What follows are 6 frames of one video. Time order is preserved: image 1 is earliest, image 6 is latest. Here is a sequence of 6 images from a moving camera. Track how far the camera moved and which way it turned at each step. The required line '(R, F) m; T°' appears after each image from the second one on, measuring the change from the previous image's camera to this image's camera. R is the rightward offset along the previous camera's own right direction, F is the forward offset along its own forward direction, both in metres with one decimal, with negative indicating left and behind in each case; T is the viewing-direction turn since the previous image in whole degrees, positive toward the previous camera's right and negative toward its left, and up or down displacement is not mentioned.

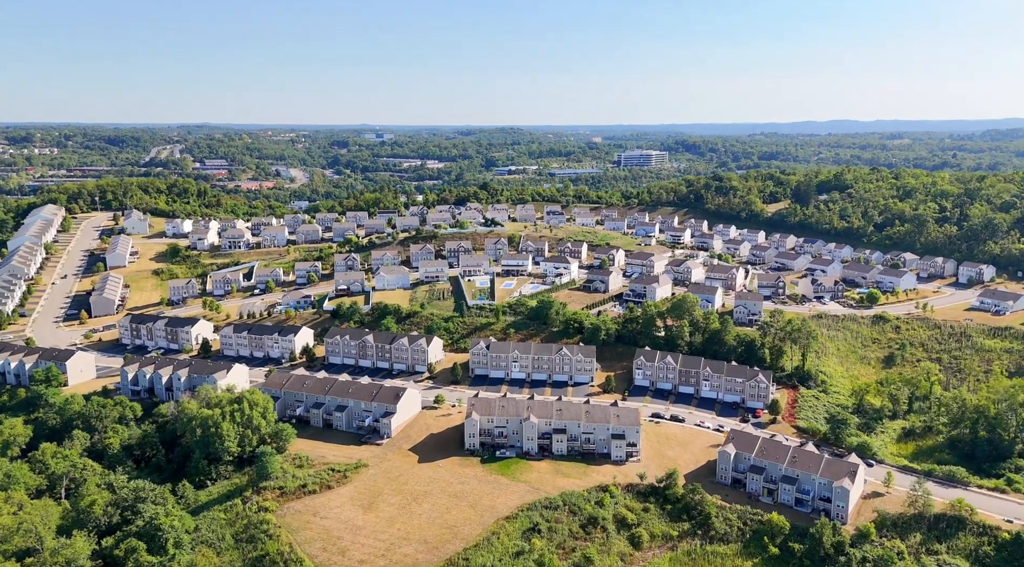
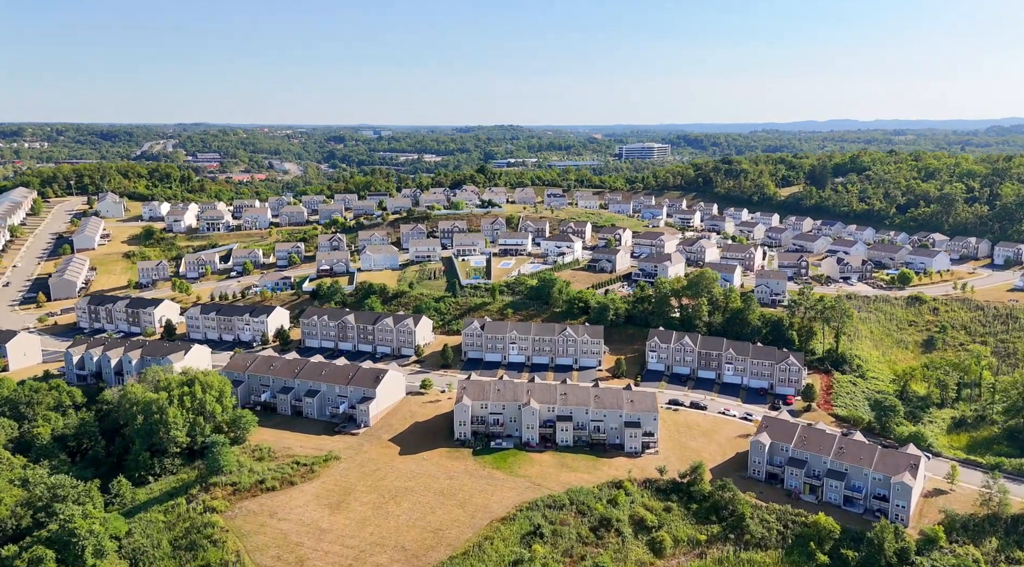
(+0.2, +9.7) m; 0°
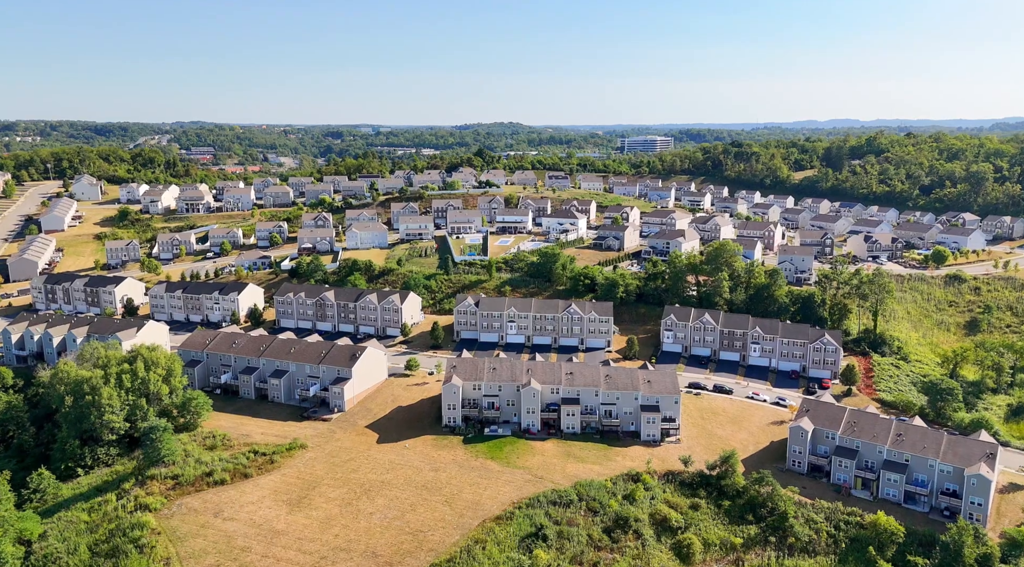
(+0.2, +8.5) m; 0°
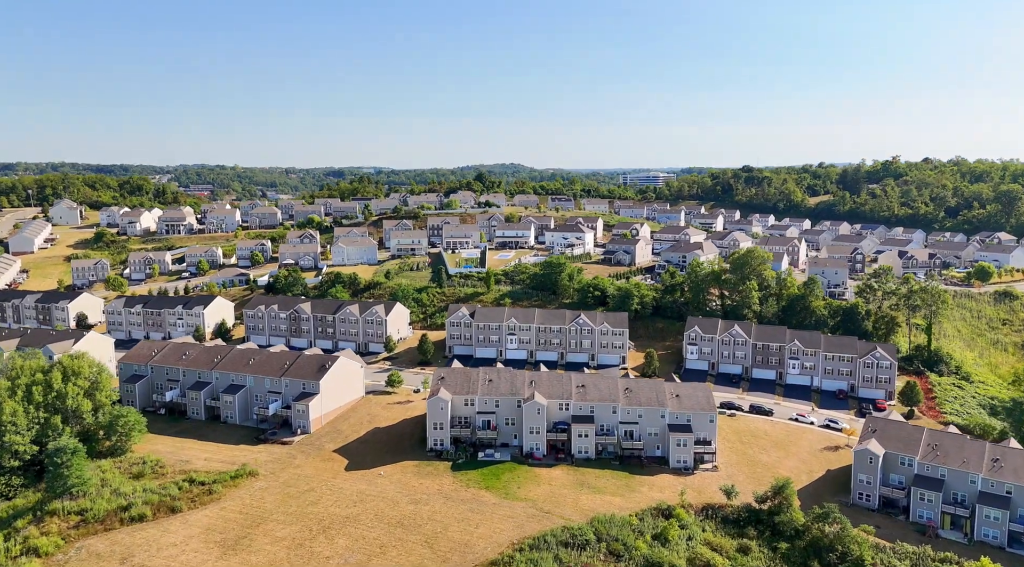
(+0.1, +8.7) m; 0°
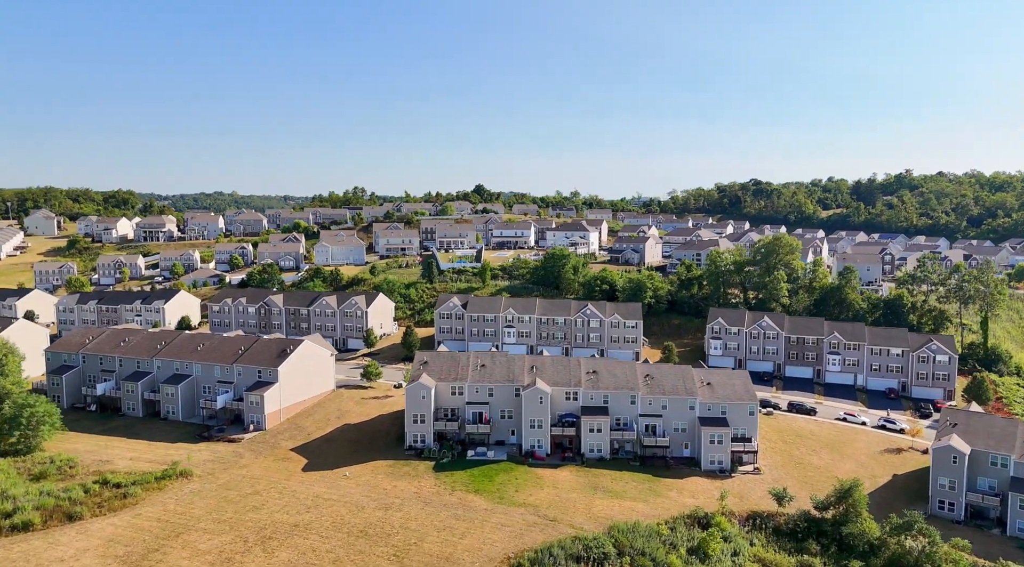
(+0.1, +7.3) m; 0°
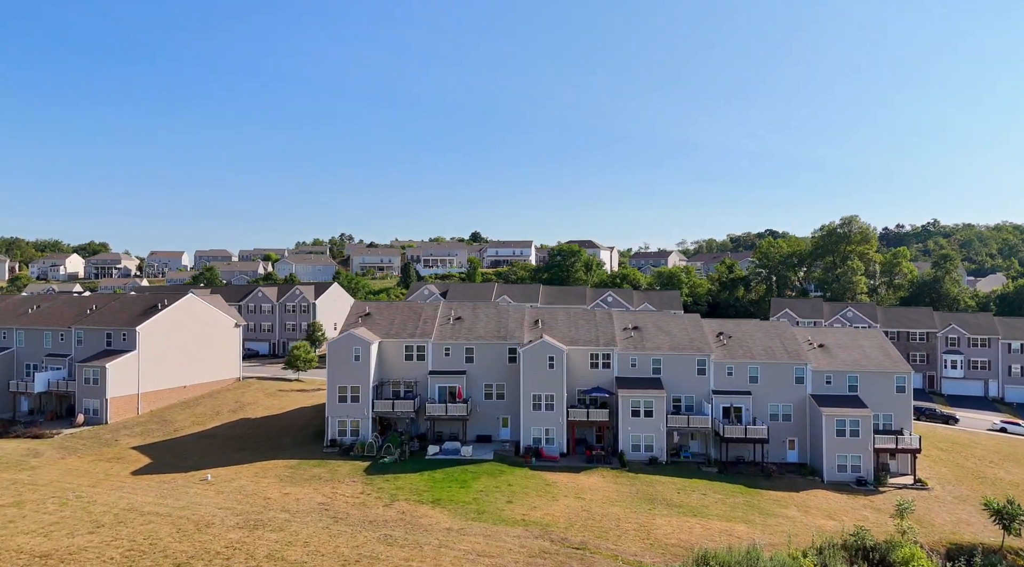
(+0.2, +13.4) m; 0°
